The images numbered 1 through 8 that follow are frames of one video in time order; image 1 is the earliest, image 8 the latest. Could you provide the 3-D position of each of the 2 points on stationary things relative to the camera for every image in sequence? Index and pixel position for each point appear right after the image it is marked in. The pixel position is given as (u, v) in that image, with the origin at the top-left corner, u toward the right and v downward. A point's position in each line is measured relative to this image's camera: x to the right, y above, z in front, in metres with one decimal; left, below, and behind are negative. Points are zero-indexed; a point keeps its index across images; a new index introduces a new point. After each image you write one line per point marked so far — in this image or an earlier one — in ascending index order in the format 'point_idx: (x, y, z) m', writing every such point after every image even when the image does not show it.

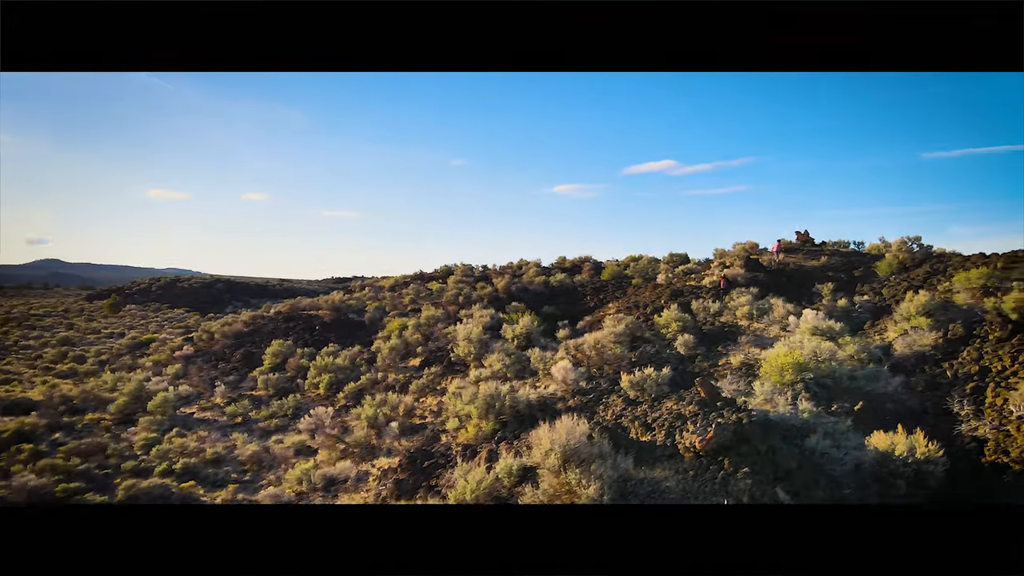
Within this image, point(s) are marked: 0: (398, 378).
0: (-2.2, -1.7, +10.8) m
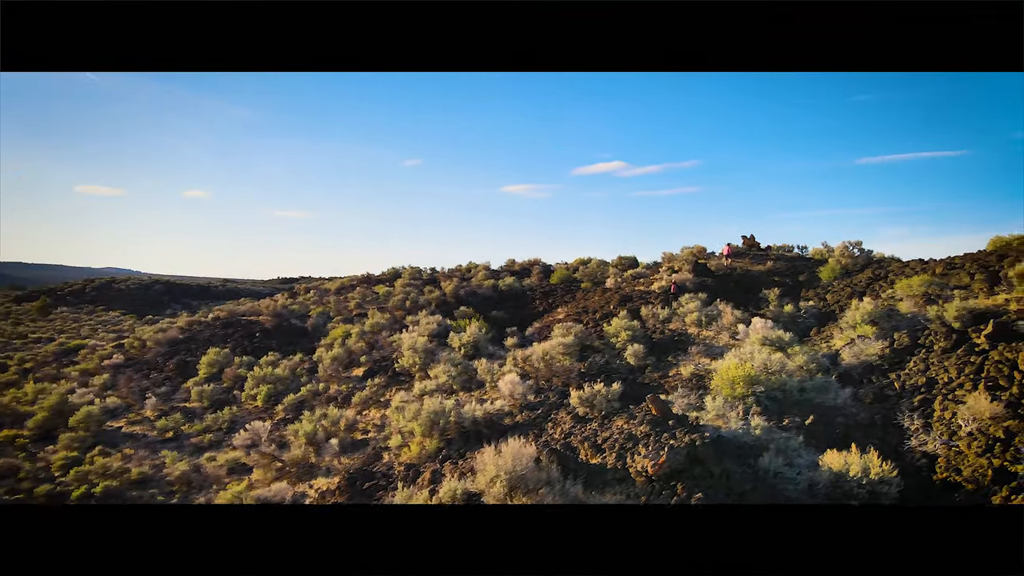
0: (-3.2, -1.9, +10.2) m
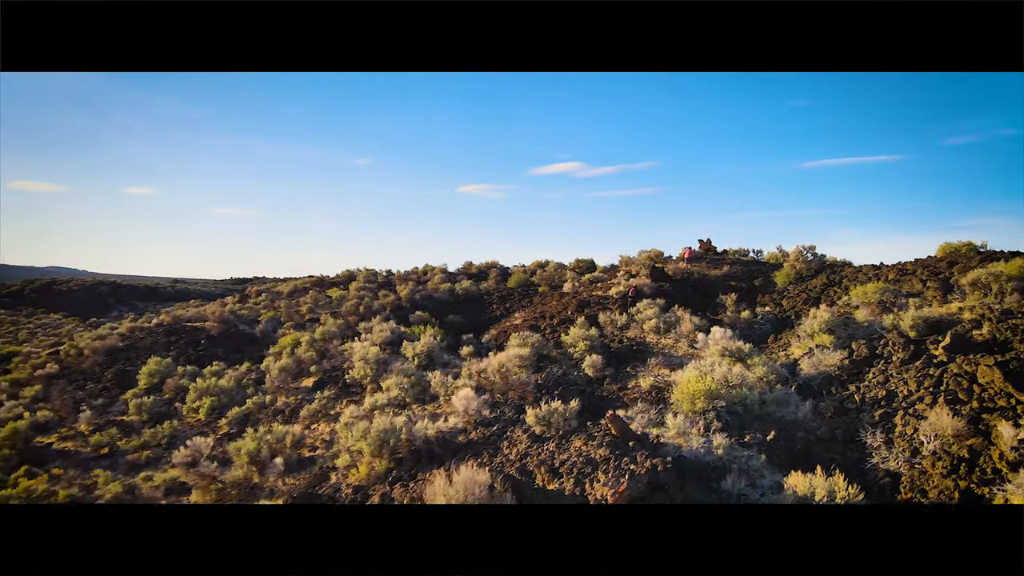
0: (-4.0, -2.0, +9.6) m
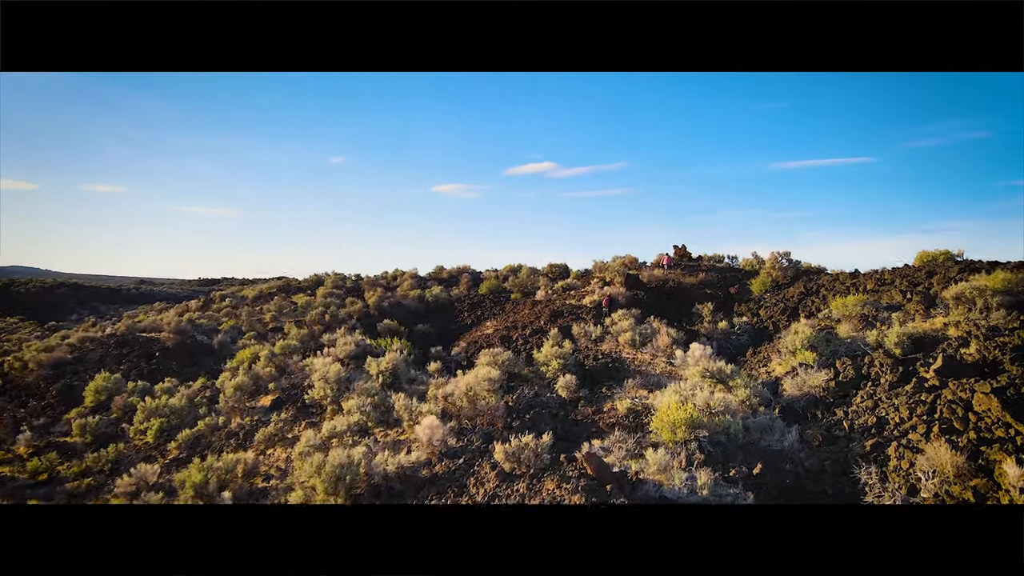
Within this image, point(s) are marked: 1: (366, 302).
0: (-4.5, -2.3, +8.9) m
1: (-3.7, -0.3, +13.8) m
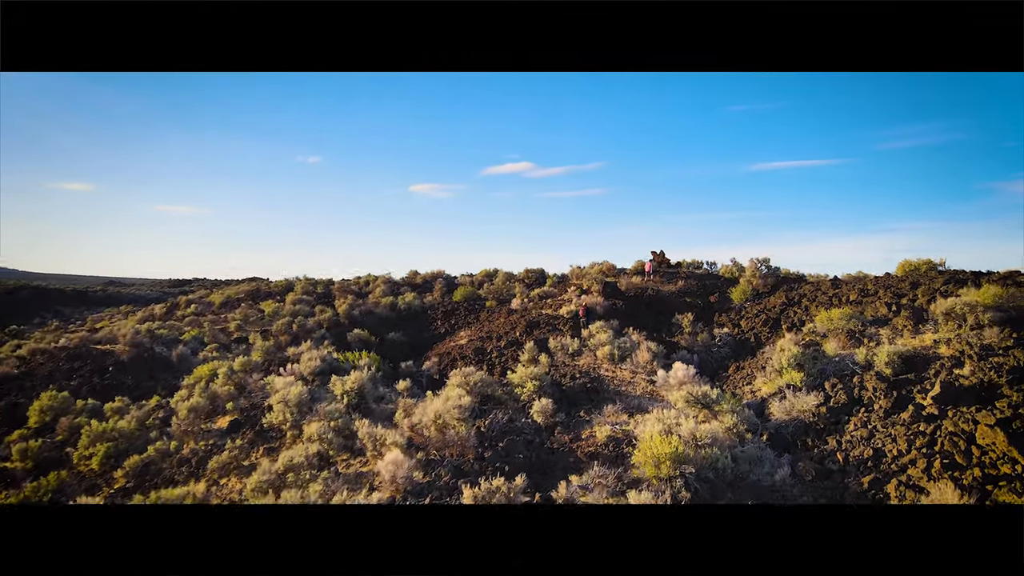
0: (-4.9, -2.5, +8.3) m
1: (-4.3, -0.6, +13.2) m
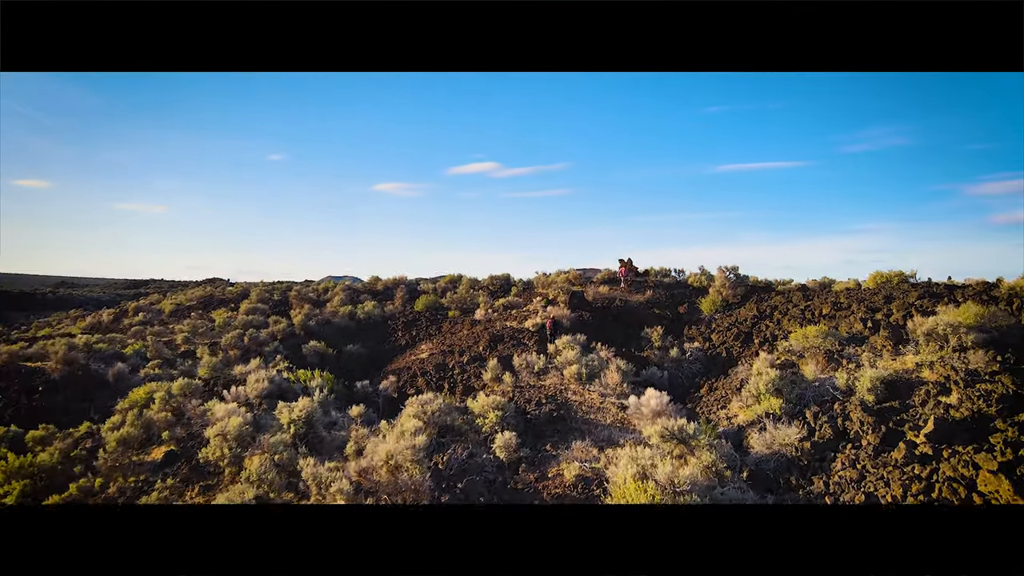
0: (-5.4, -2.8, +7.4) m
1: (-5.1, -0.8, +12.4) m
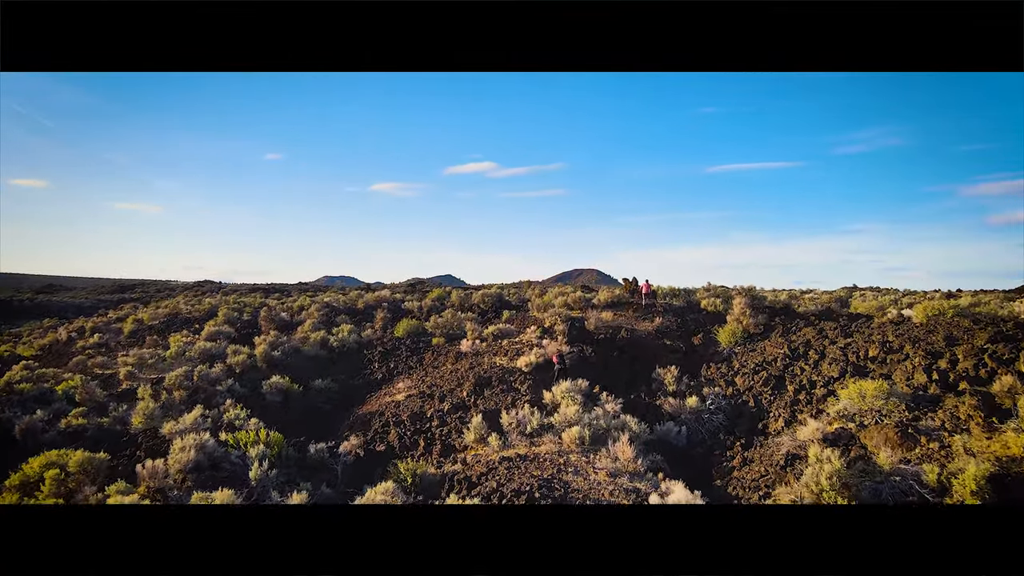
0: (-5.6, -3.3, +6.0) m
1: (-5.3, -1.3, +10.9) m
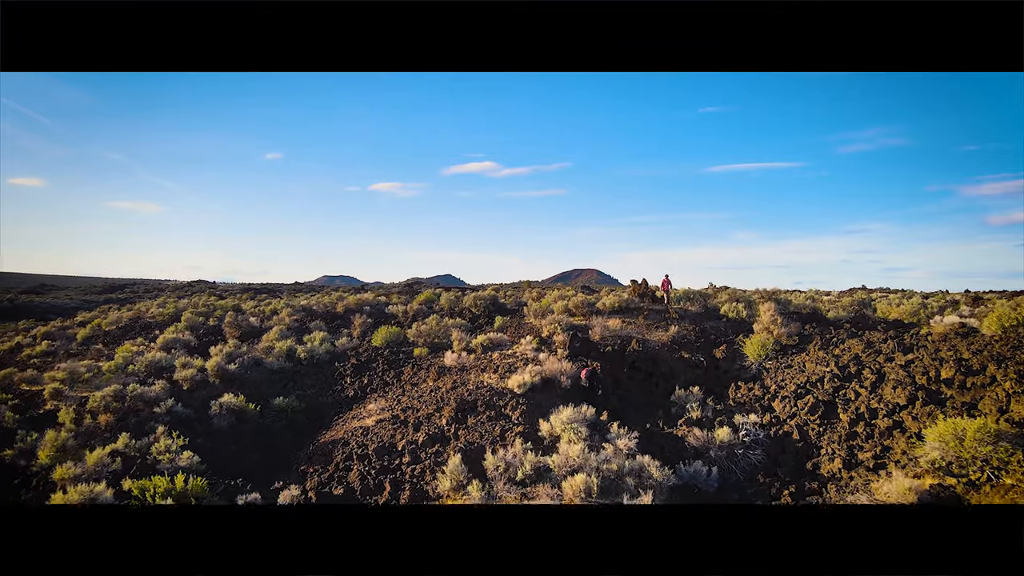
0: (-5.7, -3.4, +4.5) m
1: (-5.4, -1.4, +9.5) m
